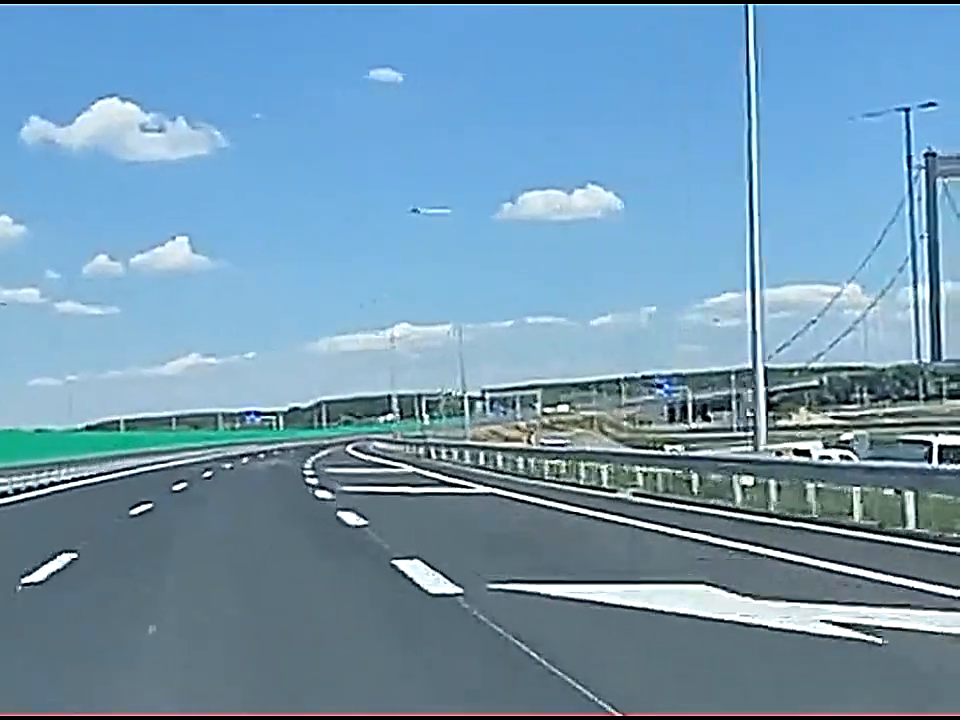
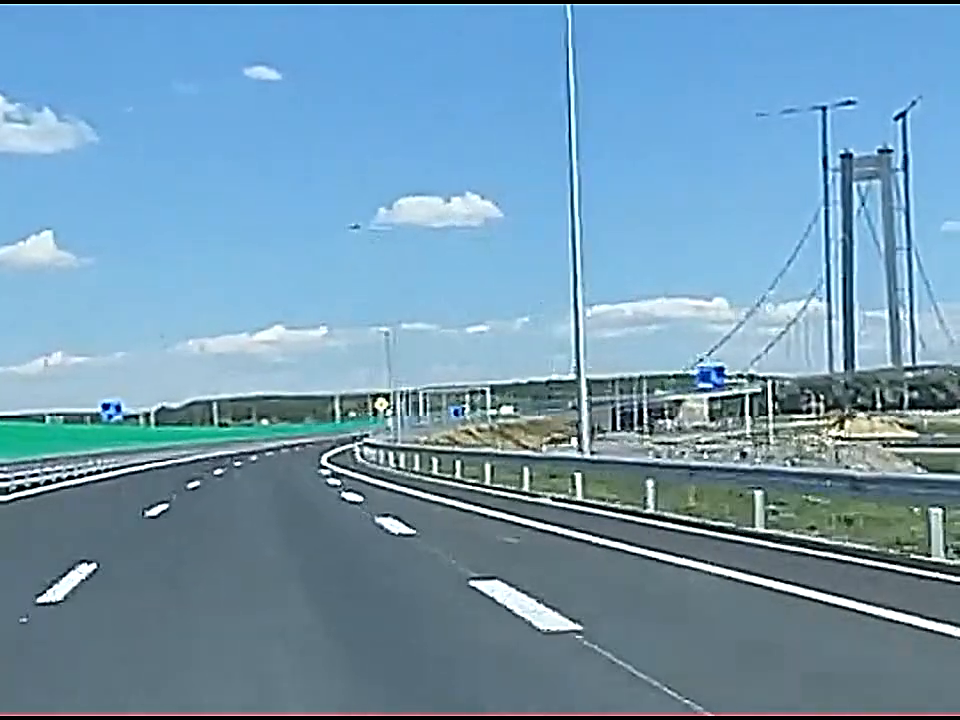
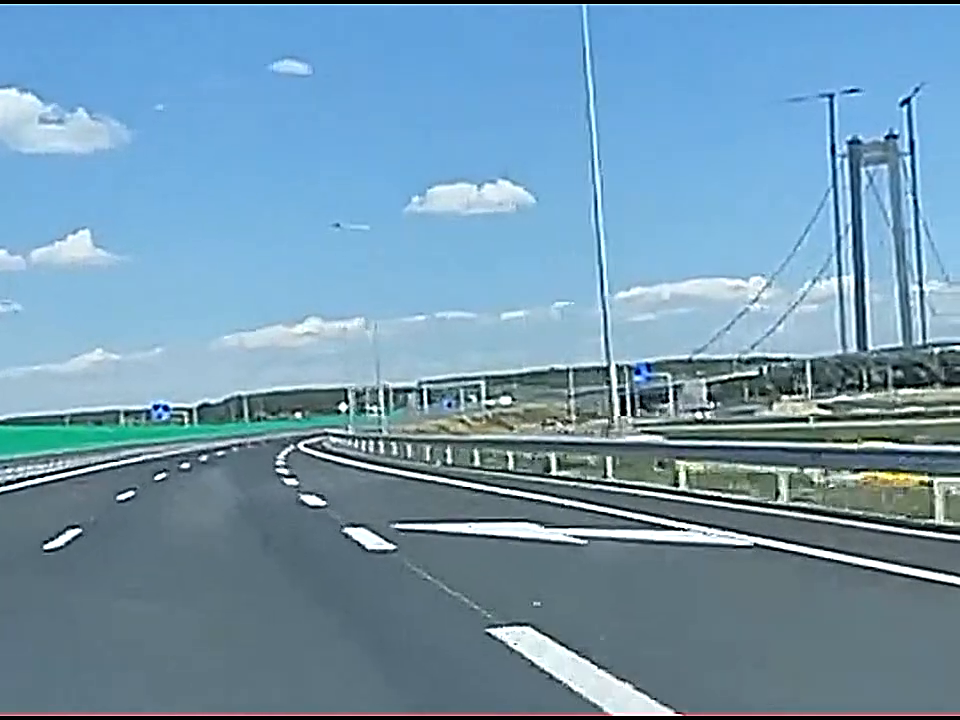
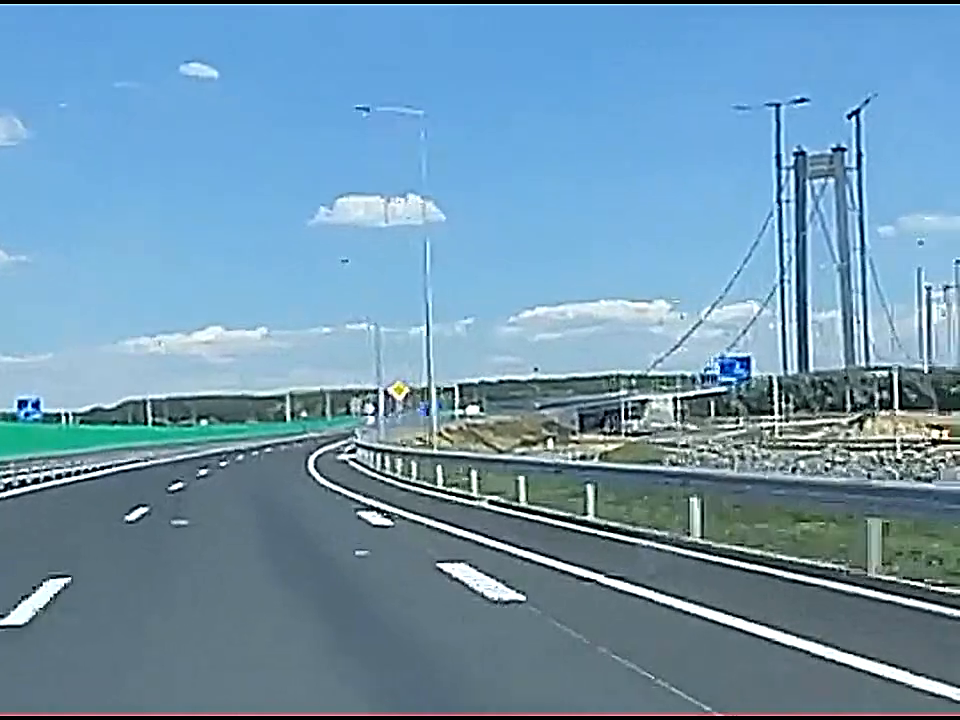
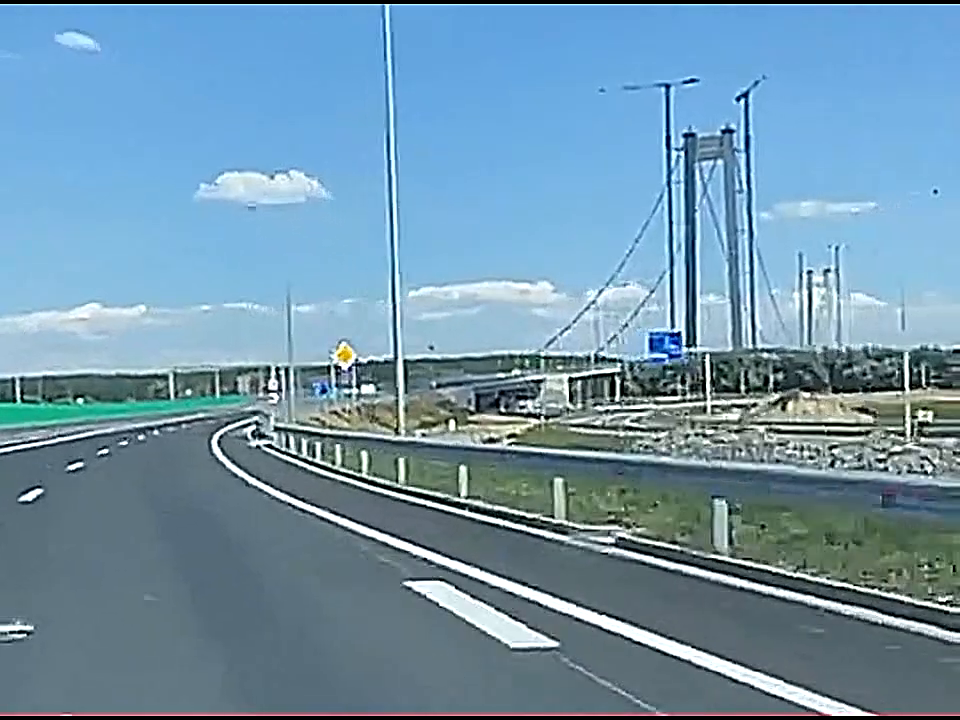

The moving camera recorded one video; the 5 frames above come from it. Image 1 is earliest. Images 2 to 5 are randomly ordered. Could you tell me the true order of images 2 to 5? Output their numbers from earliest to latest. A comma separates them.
3, 2, 4, 5
